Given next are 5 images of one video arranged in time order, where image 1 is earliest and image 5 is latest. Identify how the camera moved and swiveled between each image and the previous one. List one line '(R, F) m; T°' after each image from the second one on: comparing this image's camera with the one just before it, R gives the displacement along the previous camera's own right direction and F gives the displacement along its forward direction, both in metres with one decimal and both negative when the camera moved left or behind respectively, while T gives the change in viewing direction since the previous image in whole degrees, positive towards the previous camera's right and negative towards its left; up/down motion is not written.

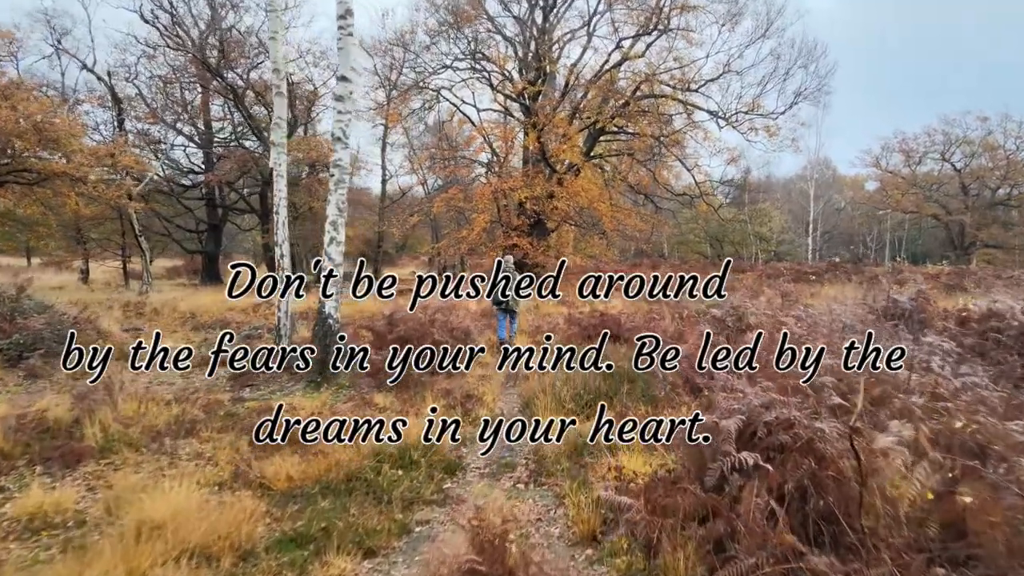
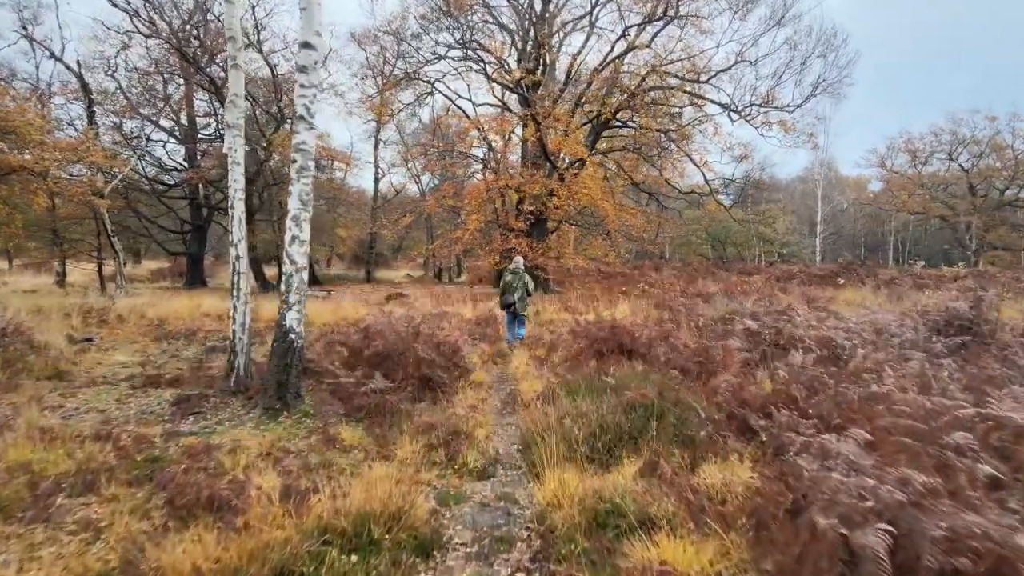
(0.0, +1.2) m; 0°
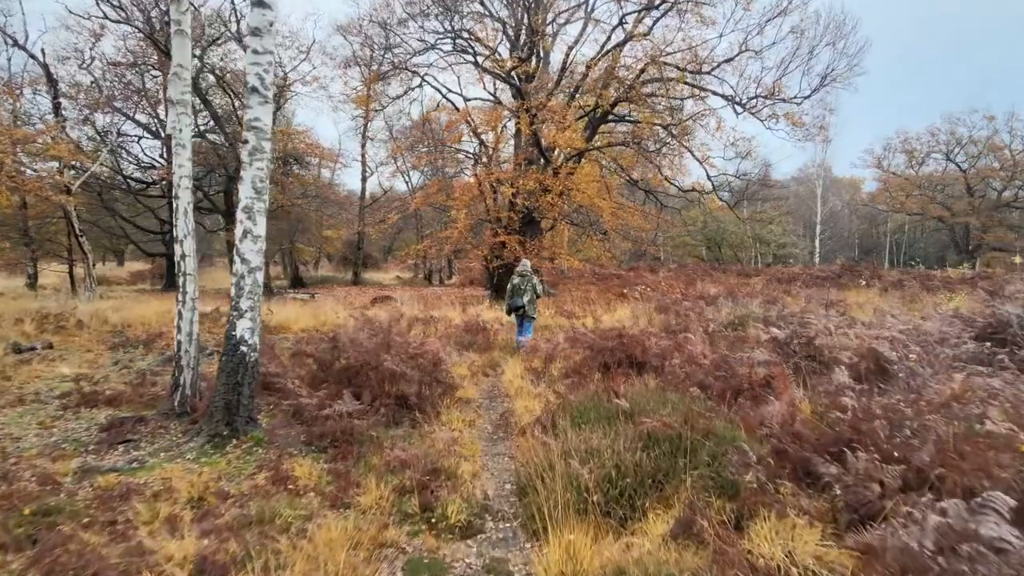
(0.0, +0.9) m; +1°
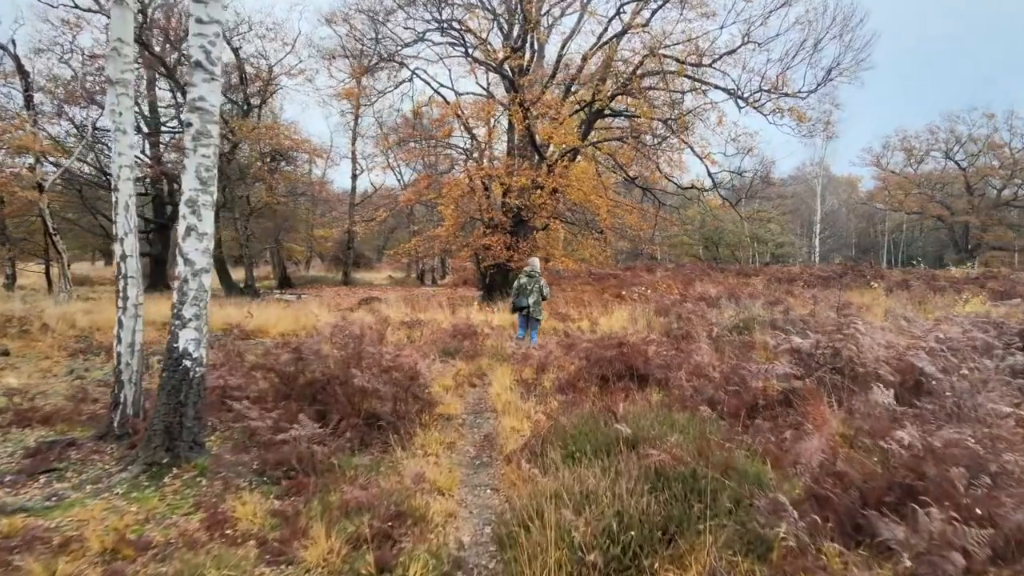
(+0.1, +0.7) m; 0°
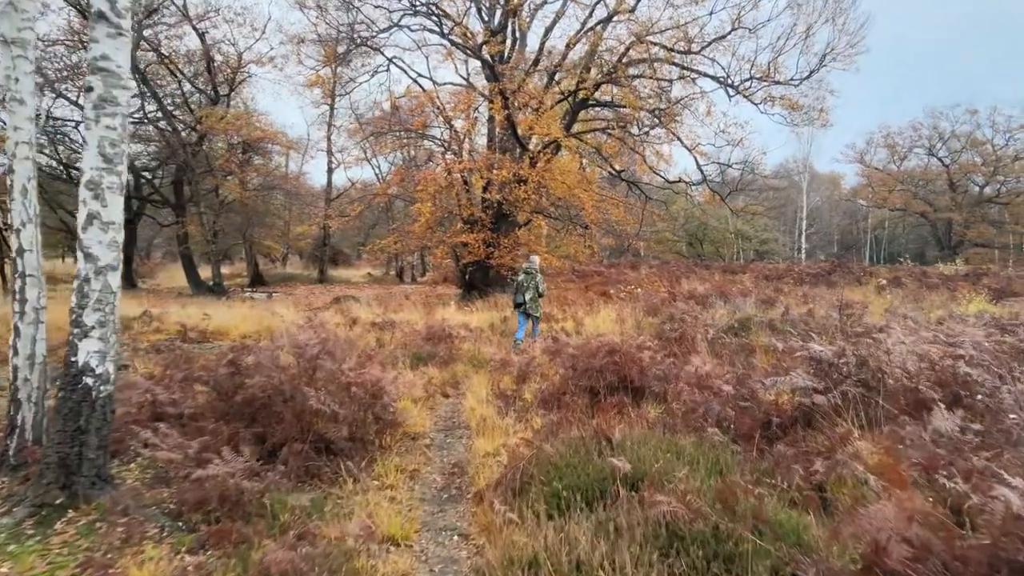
(+0.1, +0.8) m; +1°
